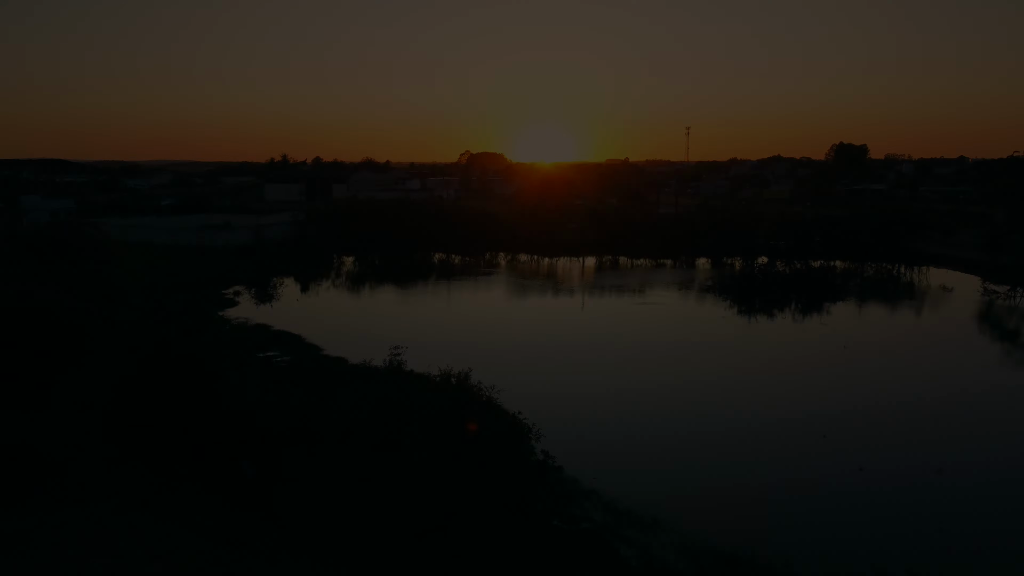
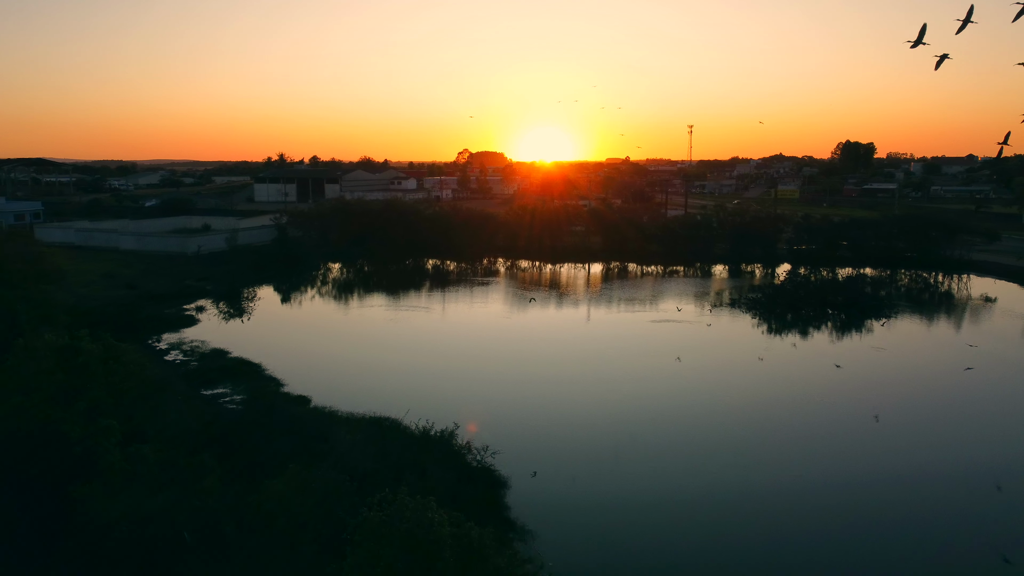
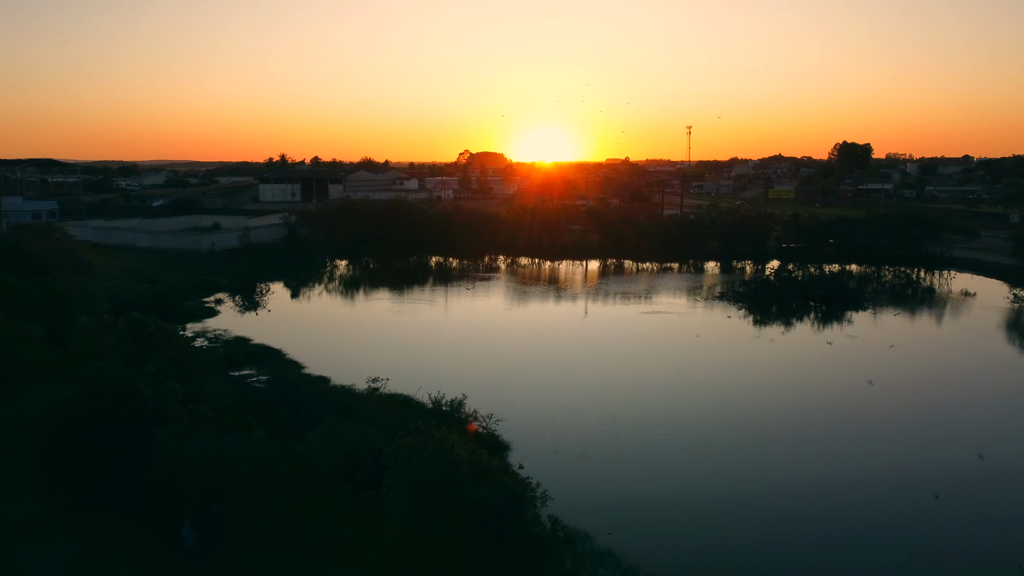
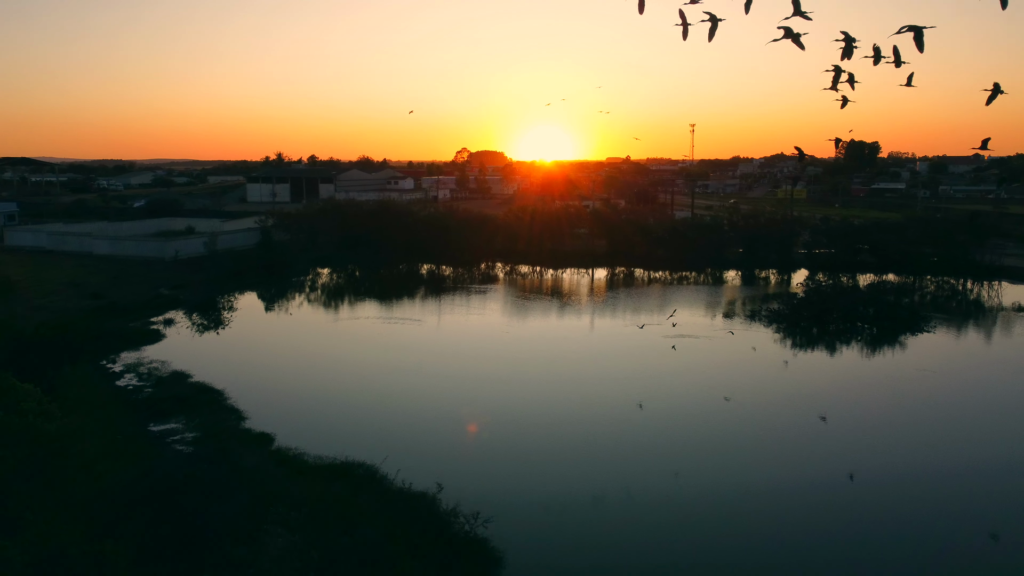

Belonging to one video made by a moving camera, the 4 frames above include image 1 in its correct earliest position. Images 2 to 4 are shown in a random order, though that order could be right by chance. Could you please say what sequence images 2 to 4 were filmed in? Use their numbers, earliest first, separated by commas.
3, 2, 4
